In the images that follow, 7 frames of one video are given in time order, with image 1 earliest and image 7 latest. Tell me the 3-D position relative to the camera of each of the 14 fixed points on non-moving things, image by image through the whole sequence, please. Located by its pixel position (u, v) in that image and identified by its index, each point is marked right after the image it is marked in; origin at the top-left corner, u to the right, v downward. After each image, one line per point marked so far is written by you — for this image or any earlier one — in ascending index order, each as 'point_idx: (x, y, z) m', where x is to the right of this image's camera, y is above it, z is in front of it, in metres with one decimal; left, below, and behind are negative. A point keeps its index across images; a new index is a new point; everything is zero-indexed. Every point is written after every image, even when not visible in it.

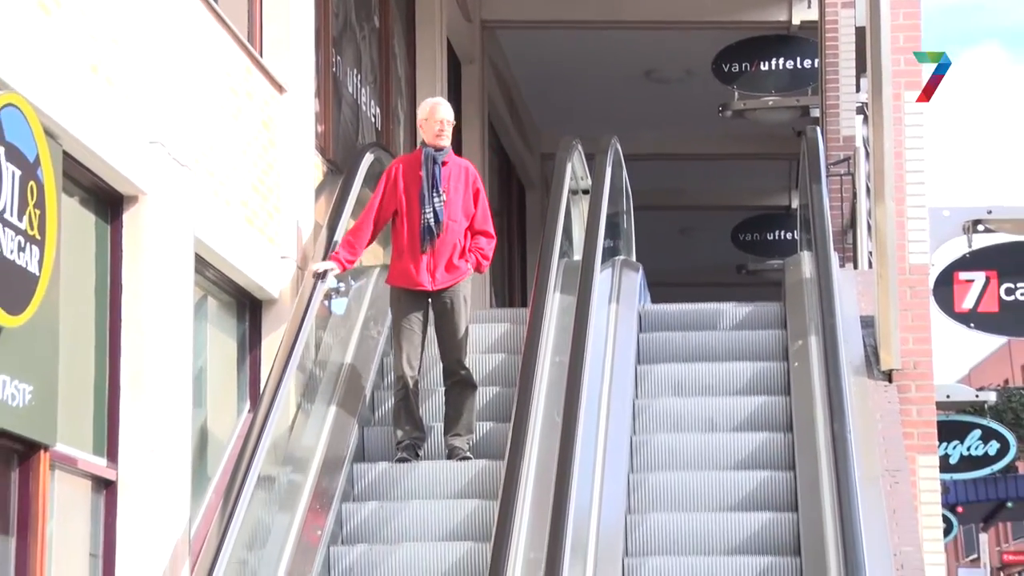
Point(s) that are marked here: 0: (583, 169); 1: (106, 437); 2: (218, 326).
0: (+0.5, +1.0, +7.3) m
1: (-1.9, -0.7, +4.2) m
2: (-1.6, -0.1, +5.3) m
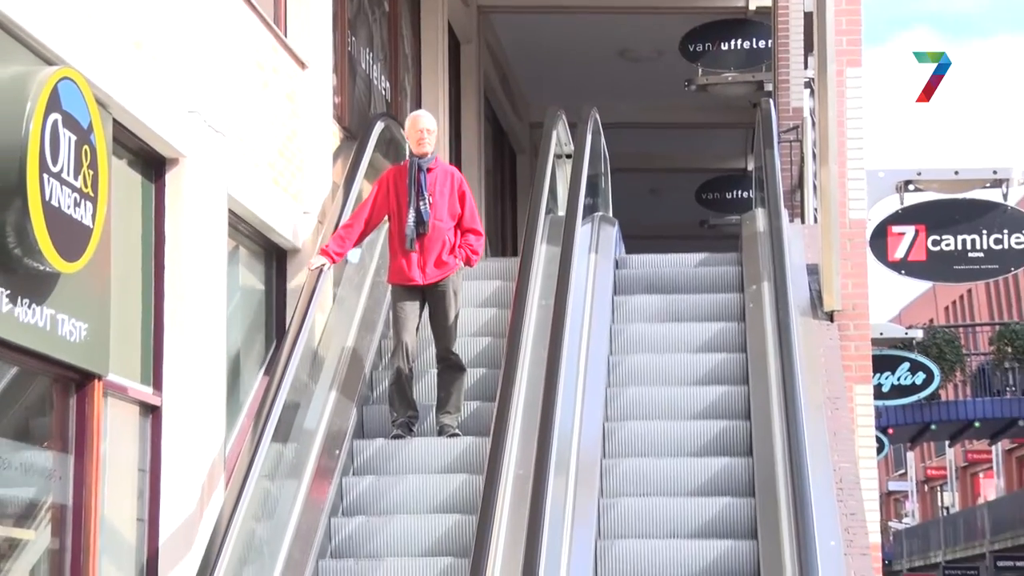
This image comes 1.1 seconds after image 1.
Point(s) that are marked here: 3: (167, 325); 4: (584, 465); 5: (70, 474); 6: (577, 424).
0: (+0.4, +1.3, +7.8) m
1: (-1.9, -0.4, +4.7) m
2: (-1.7, +0.2, +5.8) m
3: (-1.9, -0.2, +4.9) m
4: (+0.4, -0.9, +5.1) m
5: (-2.2, -0.9, +4.3) m
6: (+0.4, -0.7, +5.3) m
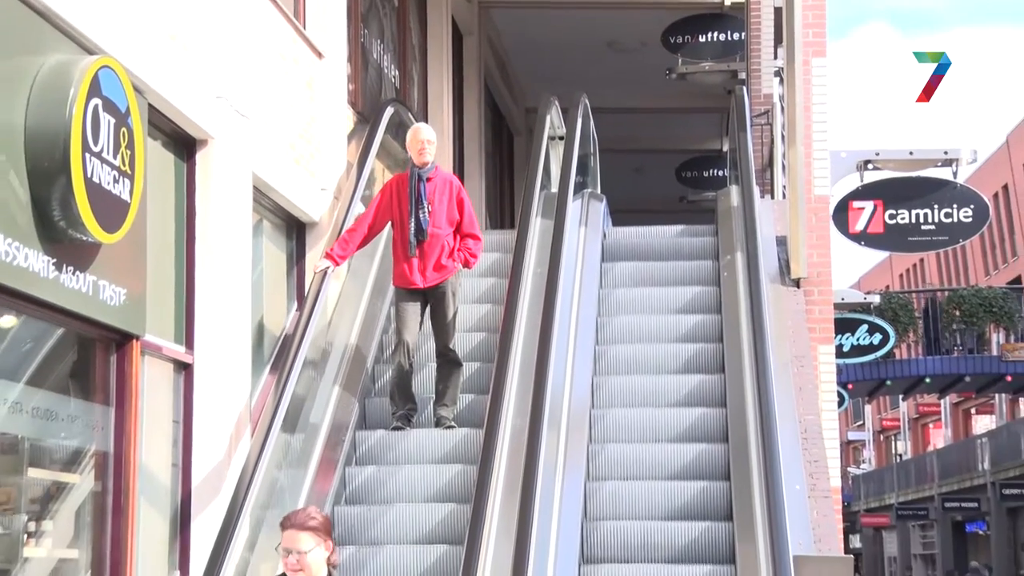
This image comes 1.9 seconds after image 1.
0: (+0.4, +1.5, +8.2) m
1: (-1.9, -0.2, +5.2) m
2: (-1.7, +0.4, +6.3) m
3: (-1.9, 0.0, +5.3) m
4: (+0.4, -0.8, +5.5) m
5: (-2.2, -0.7, +4.7) m
6: (+0.4, -0.5, +5.8) m
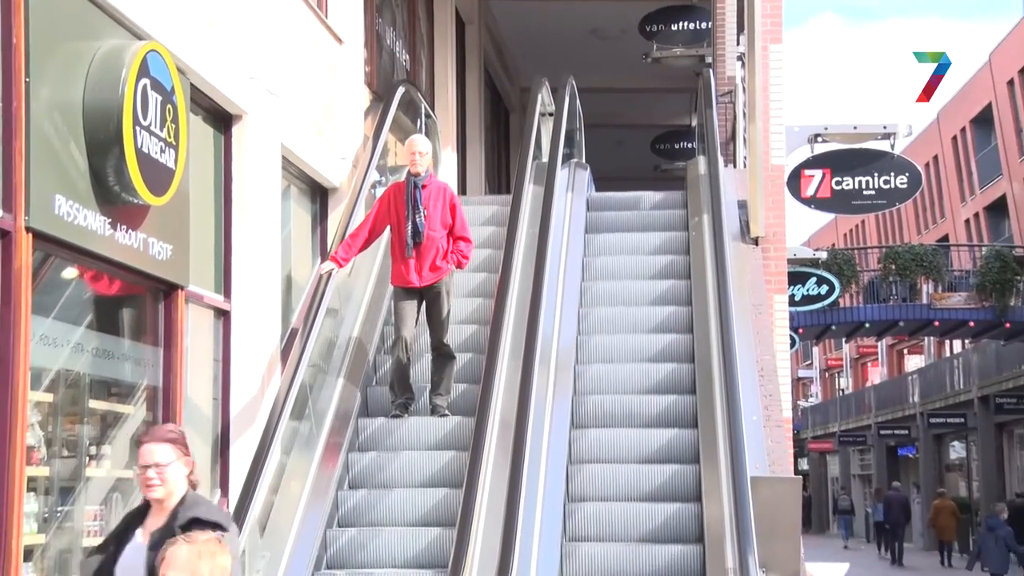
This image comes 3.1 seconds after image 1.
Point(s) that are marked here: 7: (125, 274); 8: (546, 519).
0: (+0.4, +1.9, +8.9) m
1: (-2.0, 0.0, +5.9) m
2: (-1.7, +0.7, +6.9) m
3: (-1.9, +0.3, +6.0) m
4: (+0.4, -0.5, +6.2) m
5: (-2.2, -0.5, +5.4) m
6: (+0.3, -0.3, +6.5) m
7: (-2.3, +0.1, +5.1) m
8: (+0.2, -1.5, +5.3) m
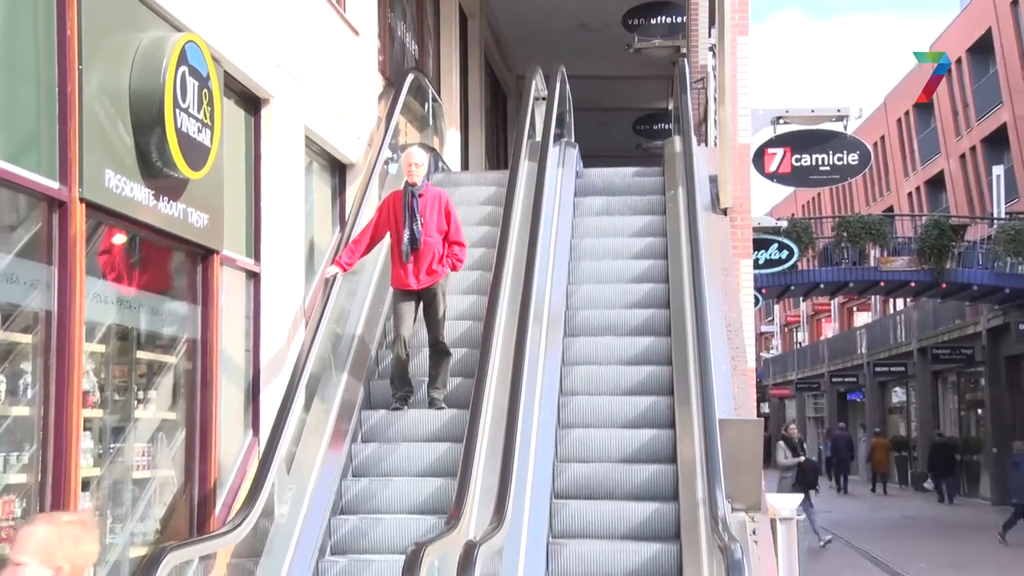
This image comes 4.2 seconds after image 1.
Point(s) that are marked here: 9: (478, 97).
0: (+0.4, +2.2, +9.5) m
1: (-2.0, +0.3, +6.6) m
2: (-1.7, +0.9, +7.6) m
3: (-1.9, +0.6, +6.7) m
4: (+0.3, -0.2, +7.0) m
5: (-2.2, -0.2, +6.1) m
6: (+0.3, 0.0, +7.2) m
7: (-2.3, +0.3, +5.8) m
8: (+0.2, -1.2, +6.0) m
9: (-0.5, +3.0, +13.1) m
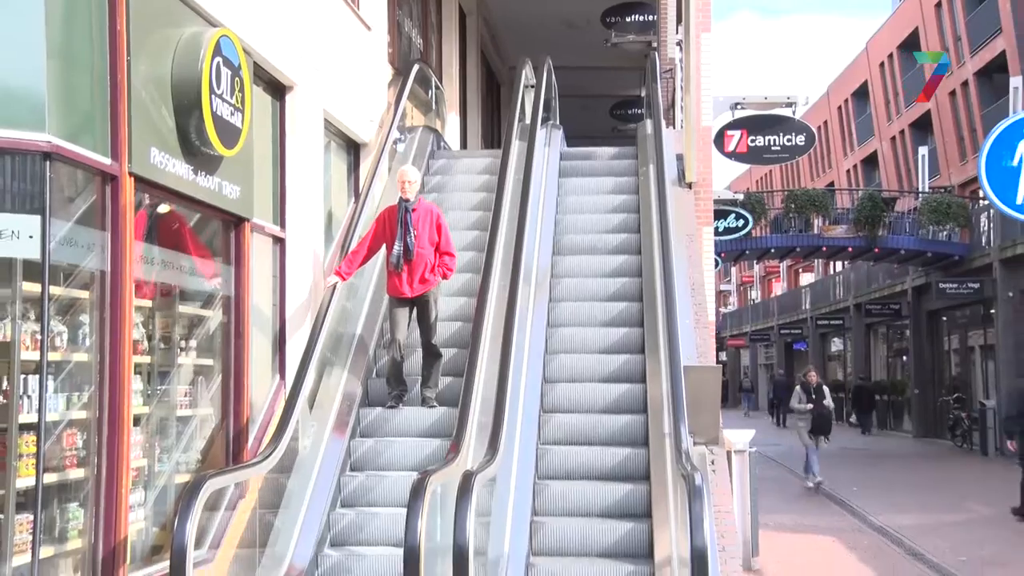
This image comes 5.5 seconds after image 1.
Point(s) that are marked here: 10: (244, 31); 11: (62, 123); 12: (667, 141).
0: (+0.3, +2.6, +10.3) m
1: (-2.0, +0.6, +7.5) m
2: (-1.8, +1.3, +8.5) m
3: (-2.0, +0.9, +7.6) m
4: (+0.3, +0.1, +7.9) m
5: (-2.3, +0.1, +7.0) m
6: (+0.2, +0.3, +8.1) m
7: (-2.4, +0.6, +6.7) m
8: (+0.1, -1.0, +7.0) m
9: (-0.6, +3.5, +13.9) m
10: (-2.1, +2.1, +6.8) m
11: (-2.8, +1.0, +5.3) m
12: (+1.7, +1.5, +9.0) m
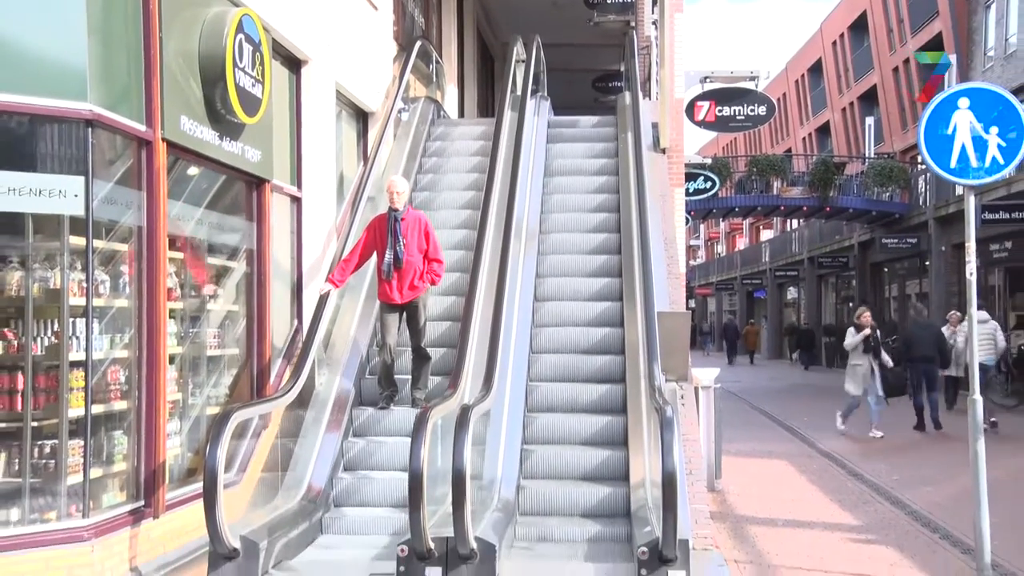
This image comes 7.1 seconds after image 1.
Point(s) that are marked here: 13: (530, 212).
0: (+0.2, +3.2, +11.1) m
1: (-2.1, +1.0, +8.3) m
2: (-1.9, +1.8, +9.3) m
3: (-2.0, +1.3, +8.4) m
4: (+0.2, +0.5, +8.7) m
5: (-2.3, +0.5, +7.9) m
6: (+0.2, +0.8, +8.9) m
7: (-2.4, +1.0, +7.5) m
8: (0.0, -0.5, +7.9) m
9: (-0.7, +4.2, +14.6) m
10: (-2.2, +2.5, +7.5) m
11: (-2.8, +1.3, +6.0) m
12: (+1.7, +2.0, +9.8) m
13: (+0.2, +0.8, +8.9) m
